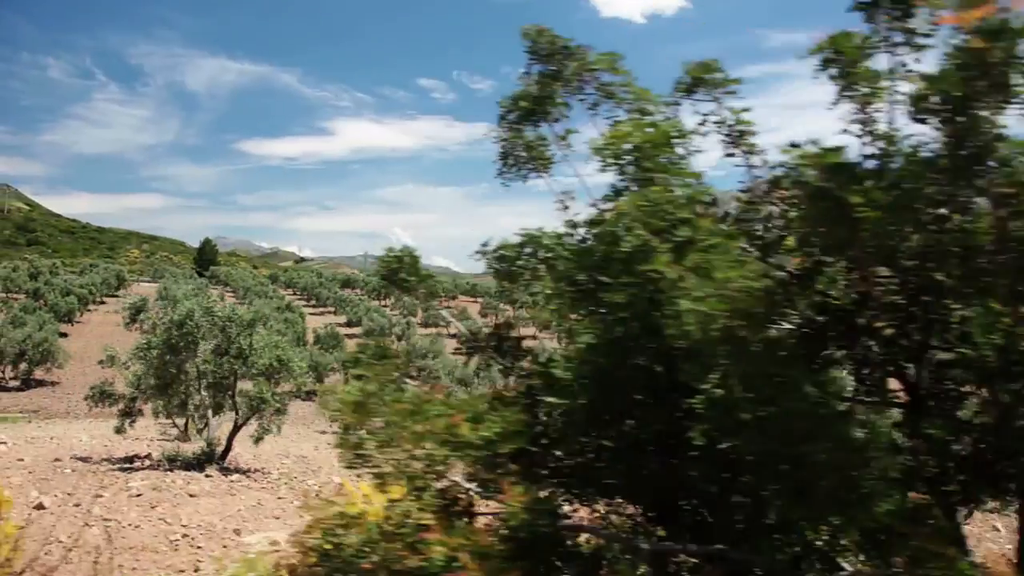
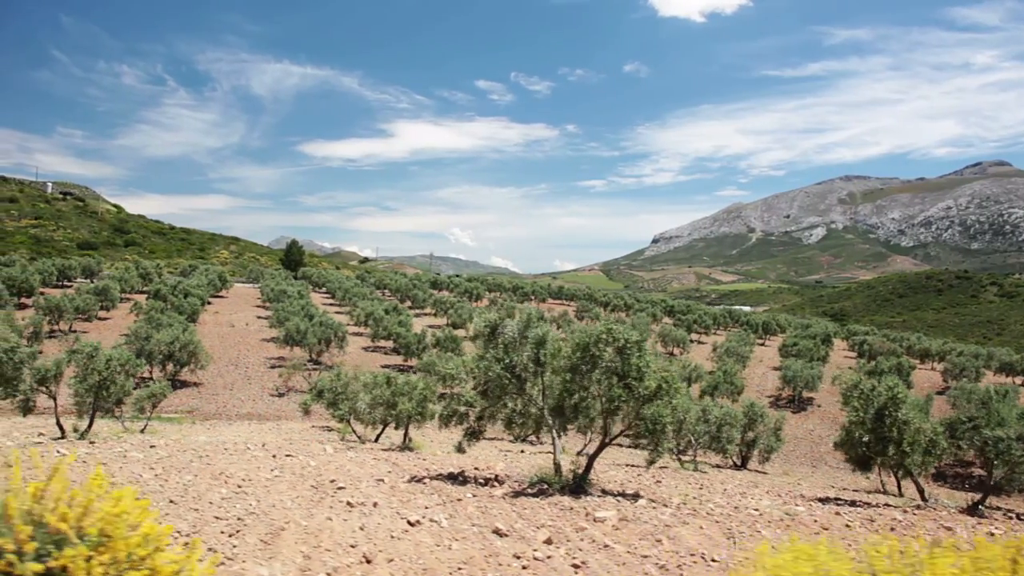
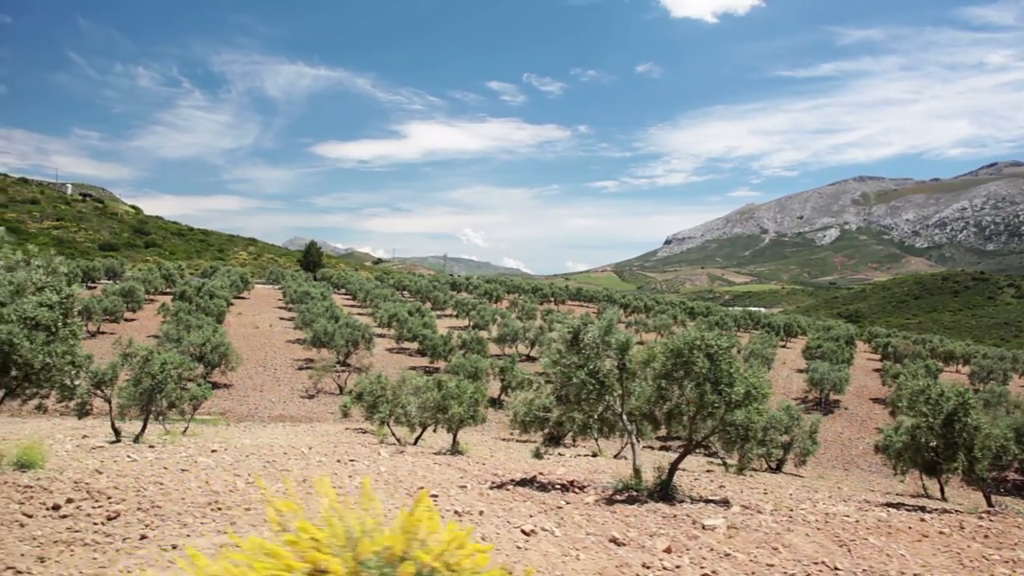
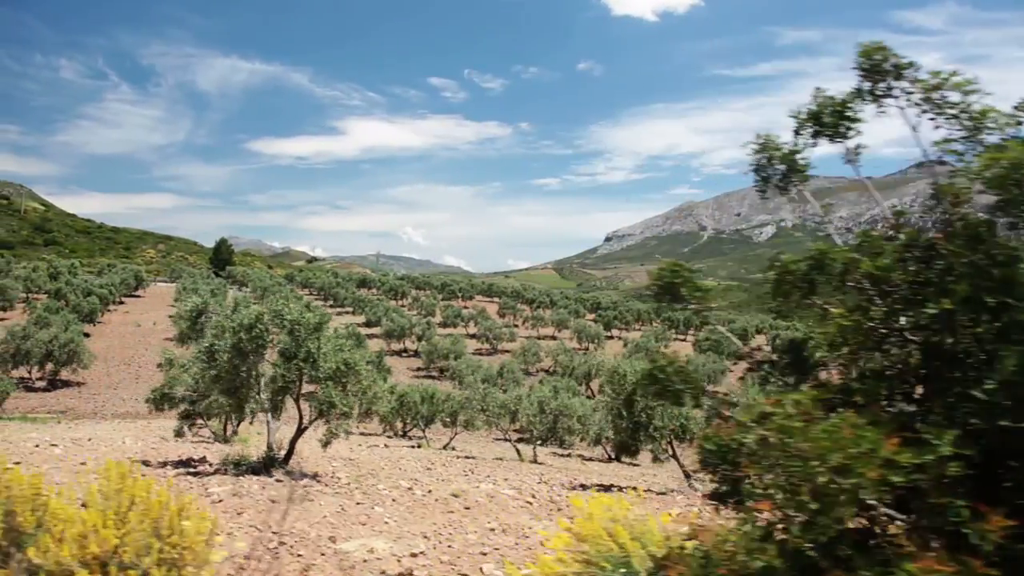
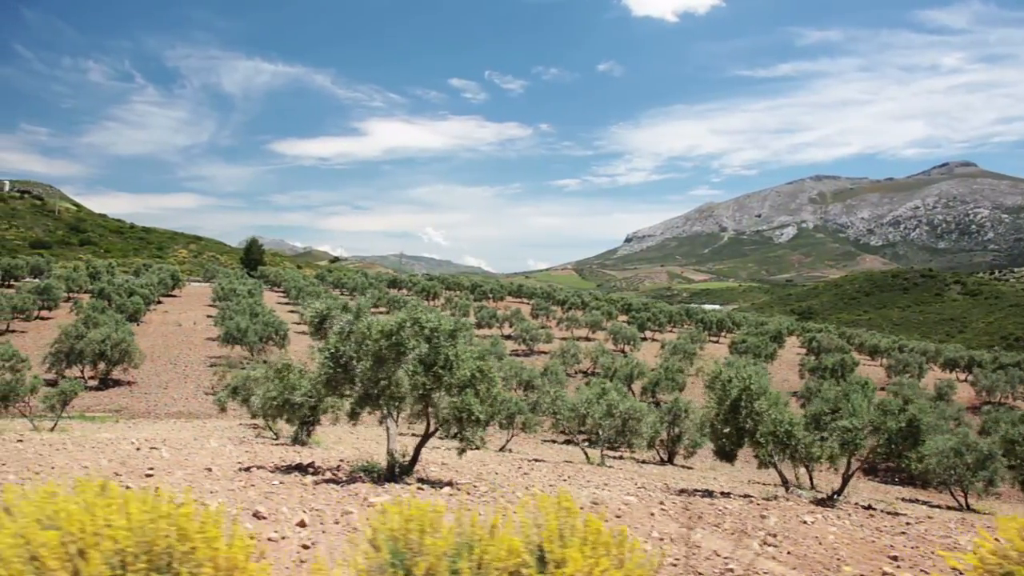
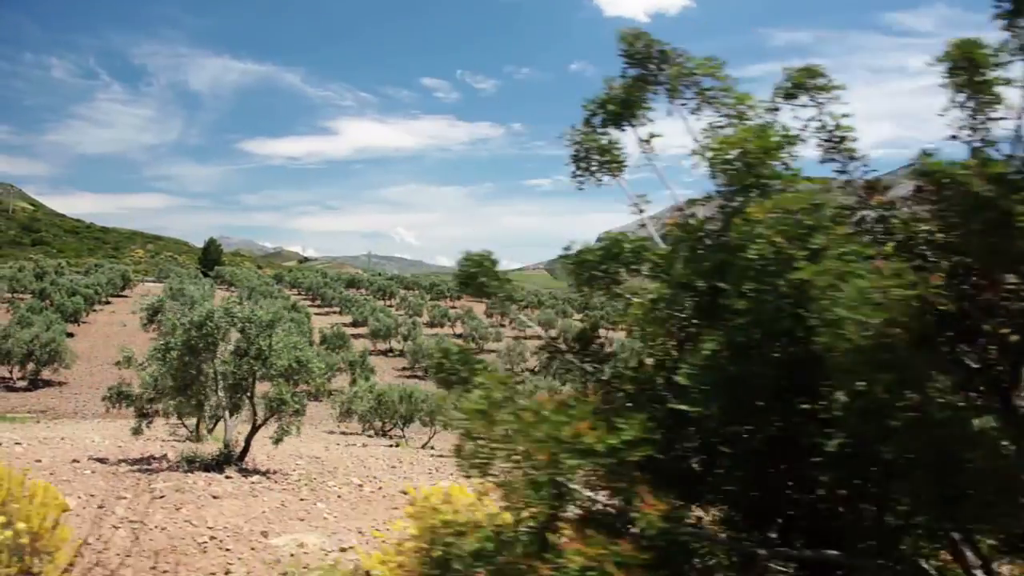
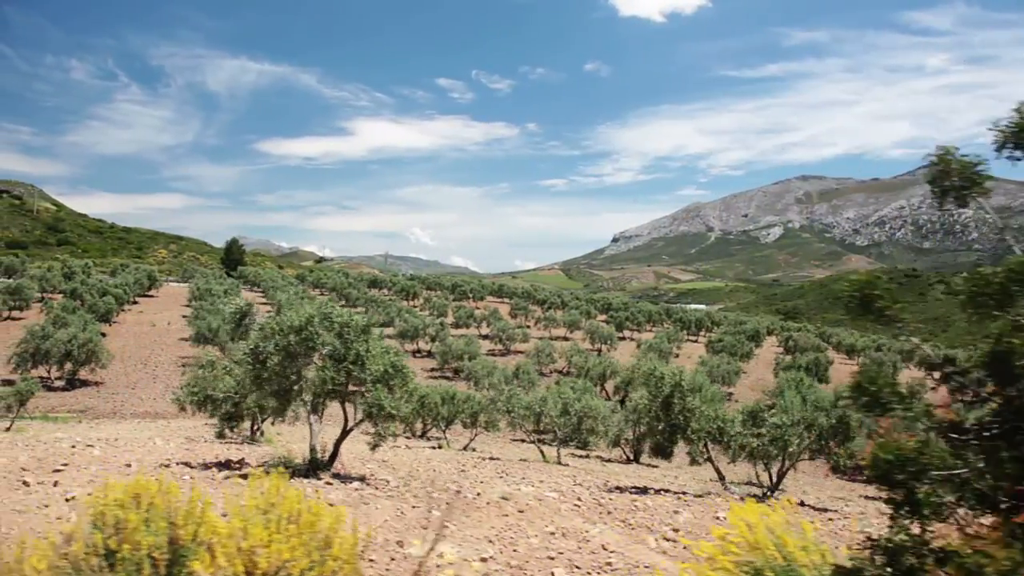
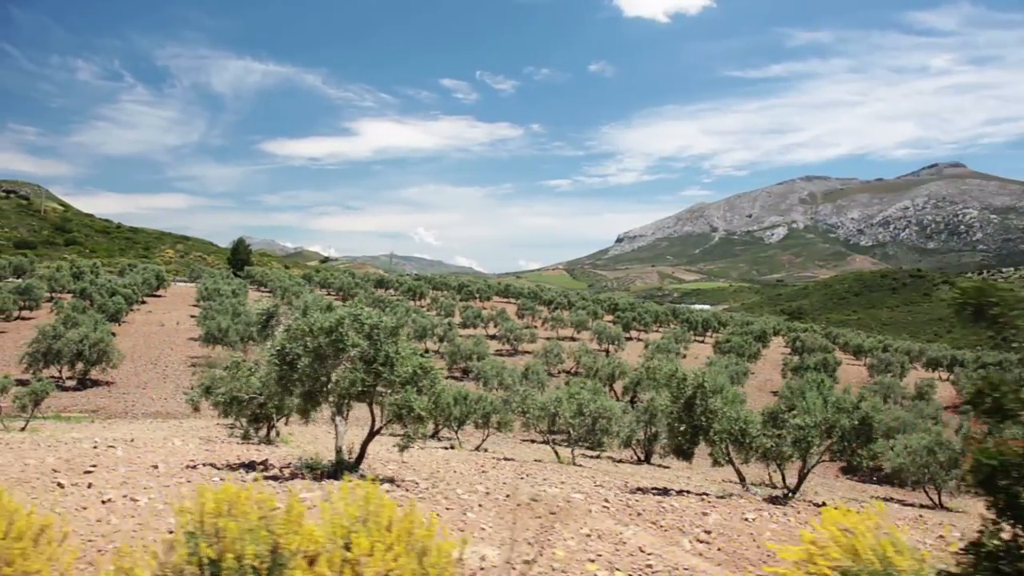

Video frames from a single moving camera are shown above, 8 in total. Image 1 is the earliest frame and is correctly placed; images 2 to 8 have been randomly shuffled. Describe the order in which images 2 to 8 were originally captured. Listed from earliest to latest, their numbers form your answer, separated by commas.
6, 4, 7, 8, 5, 2, 3
